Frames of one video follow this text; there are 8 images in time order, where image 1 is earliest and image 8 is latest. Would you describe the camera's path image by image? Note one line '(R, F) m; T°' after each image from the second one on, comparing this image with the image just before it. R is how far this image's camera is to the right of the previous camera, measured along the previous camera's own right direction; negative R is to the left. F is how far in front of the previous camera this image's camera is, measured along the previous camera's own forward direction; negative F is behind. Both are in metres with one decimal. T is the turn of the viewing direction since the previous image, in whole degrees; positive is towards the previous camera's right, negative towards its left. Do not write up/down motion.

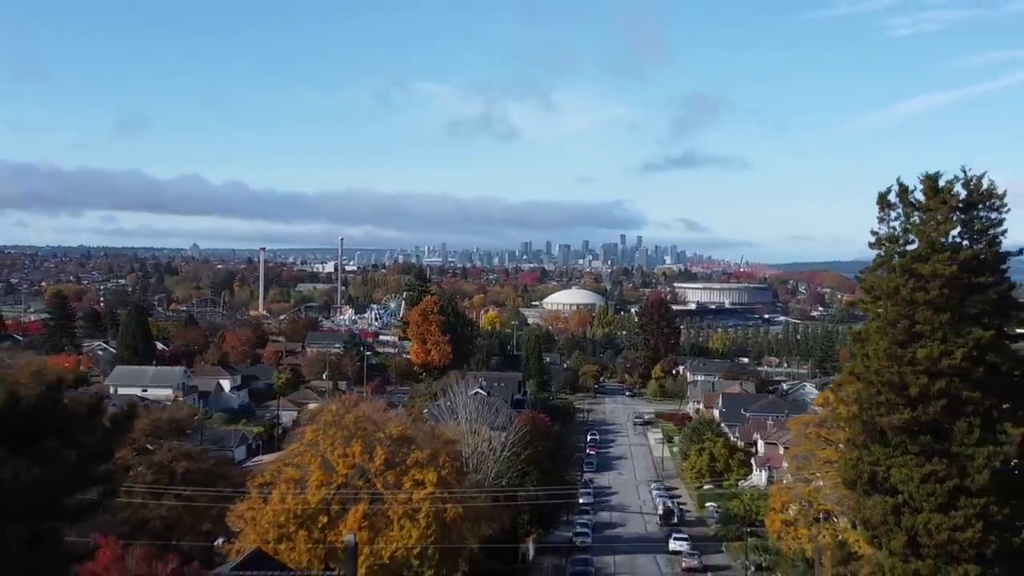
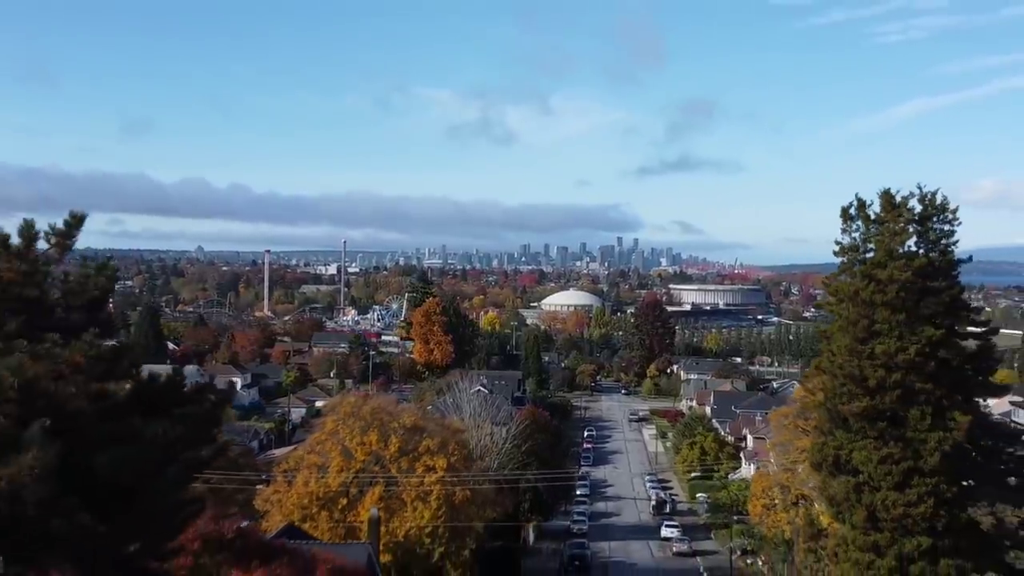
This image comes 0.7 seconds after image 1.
(-0.1, -1.6) m; 0°
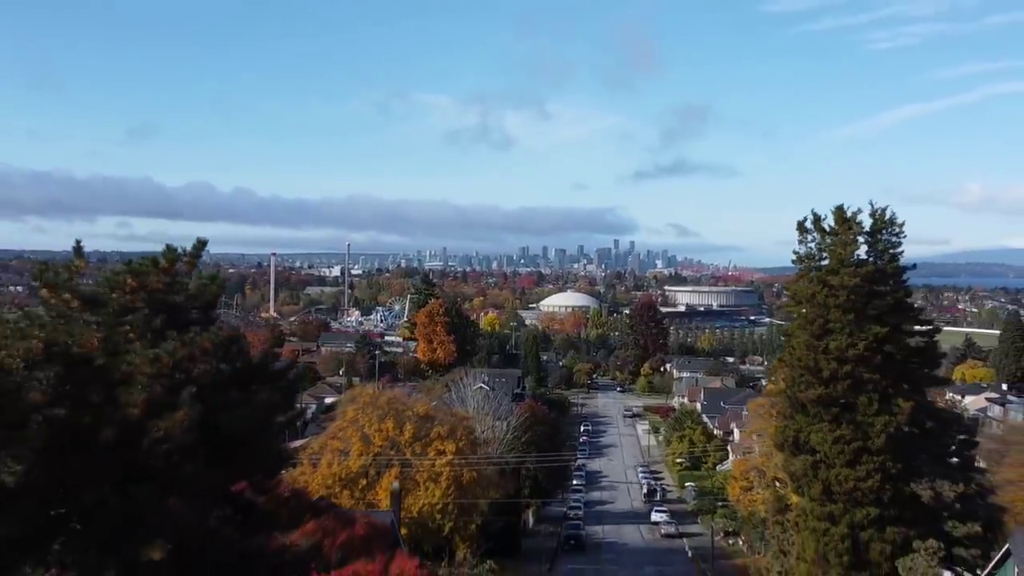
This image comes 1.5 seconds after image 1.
(-0.1, -2.2) m; 0°
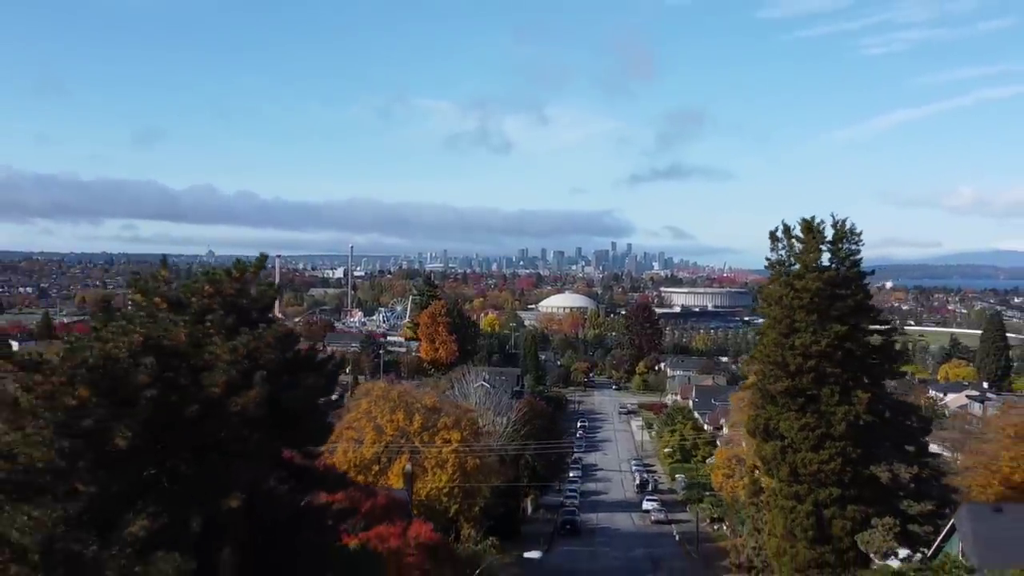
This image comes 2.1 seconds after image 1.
(0.0, -1.9) m; 0°
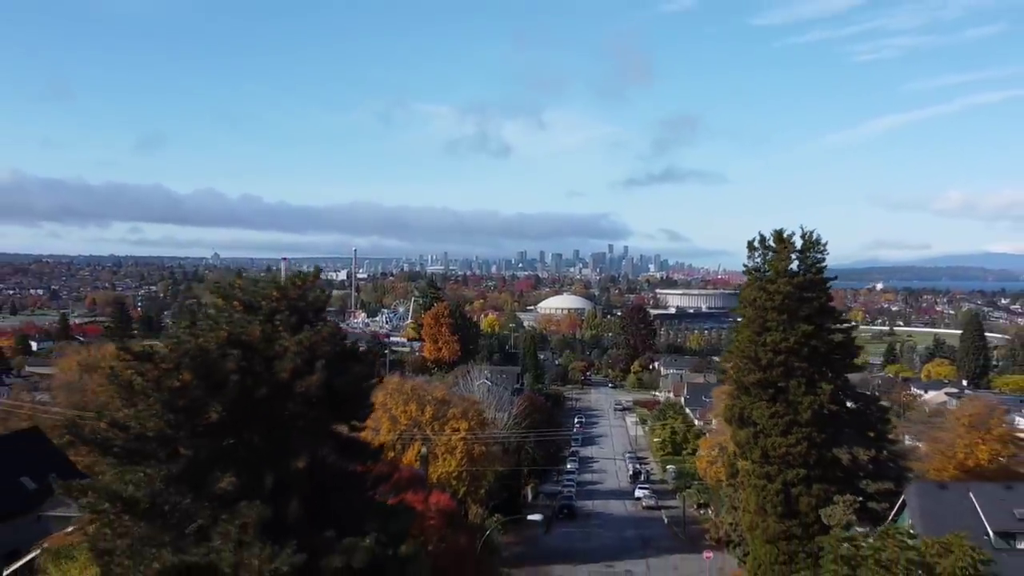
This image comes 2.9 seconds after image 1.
(-0.1, -2.4) m; 0°
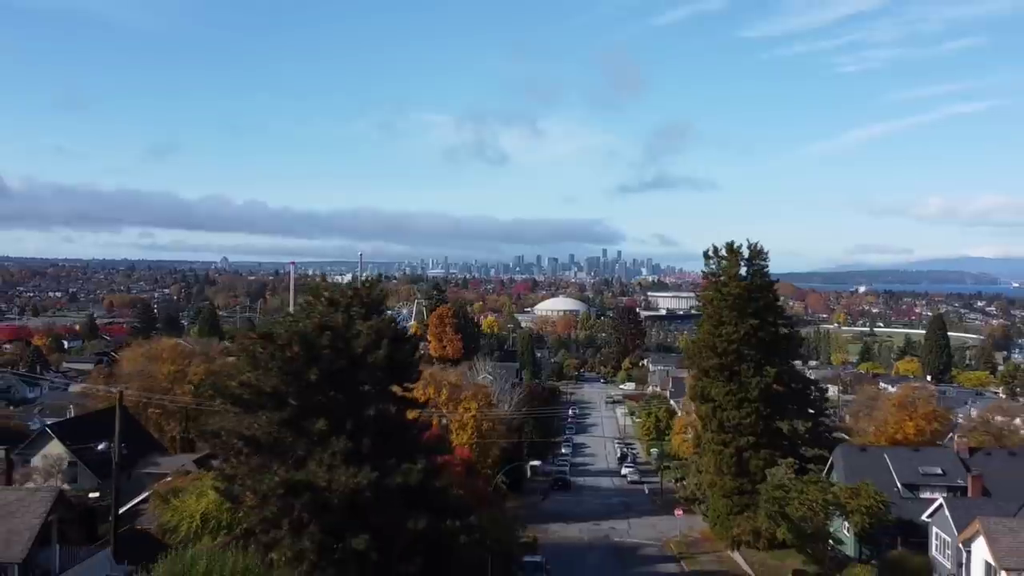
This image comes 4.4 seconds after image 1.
(-0.2, -4.6) m; 0°
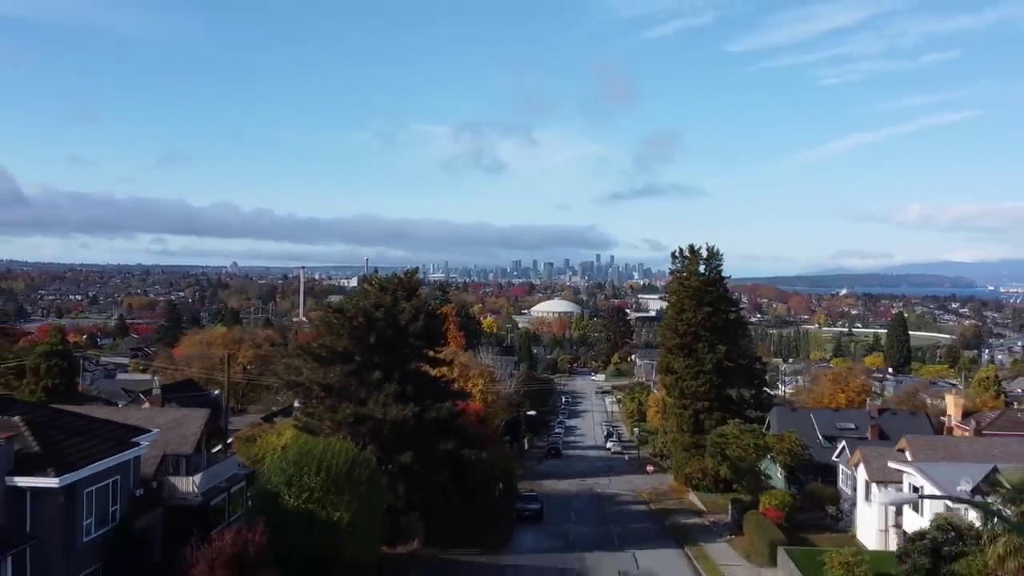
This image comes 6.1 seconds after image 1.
(-0.1, -5.6) m; 0°
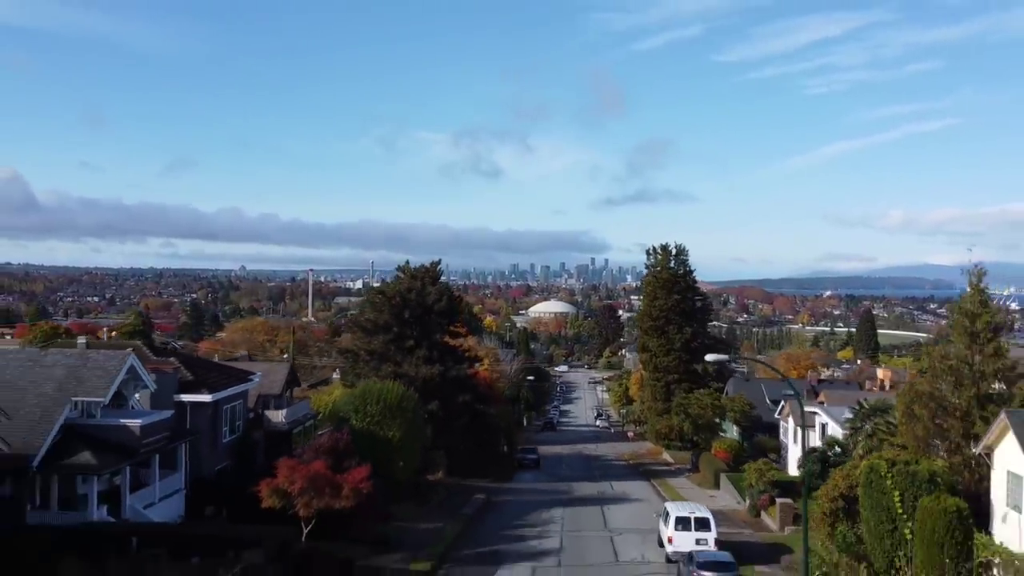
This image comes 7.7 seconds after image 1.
(-0.2, -5.6) m; 0°
